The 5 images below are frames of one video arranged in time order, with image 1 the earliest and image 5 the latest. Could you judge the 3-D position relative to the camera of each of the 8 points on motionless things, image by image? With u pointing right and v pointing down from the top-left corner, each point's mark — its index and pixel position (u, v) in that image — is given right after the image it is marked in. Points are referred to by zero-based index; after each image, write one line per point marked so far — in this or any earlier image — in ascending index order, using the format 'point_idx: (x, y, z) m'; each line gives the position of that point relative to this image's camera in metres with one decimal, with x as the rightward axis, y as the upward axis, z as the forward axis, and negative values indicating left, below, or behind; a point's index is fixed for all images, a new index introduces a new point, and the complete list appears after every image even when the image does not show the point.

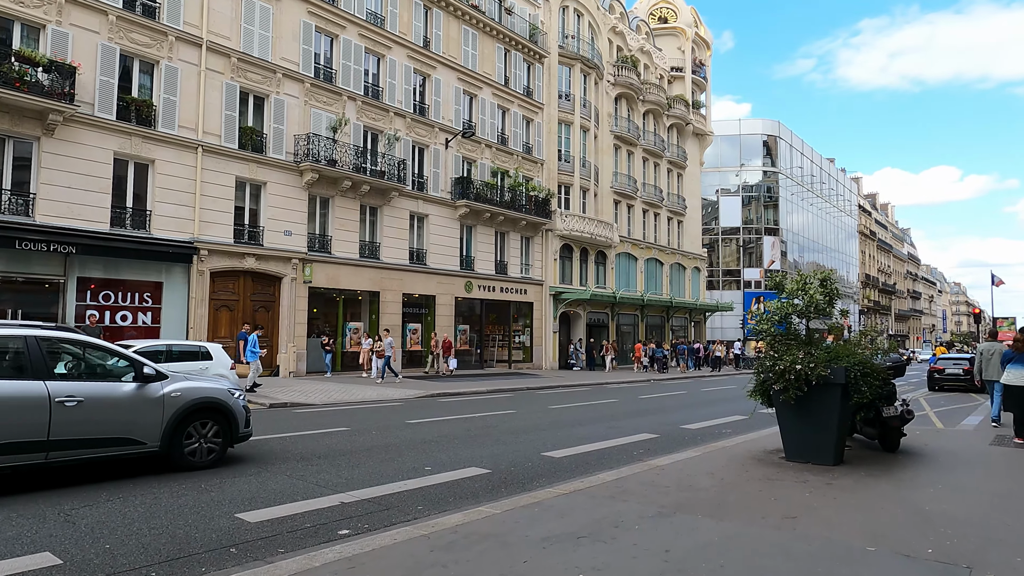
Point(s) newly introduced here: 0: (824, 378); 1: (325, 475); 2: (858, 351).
0: (+3.6, -1.0, +7.7) m
1: (-2.1, -2.1, +7.4) m
2: (+4.2, -0.8, +8.0) m
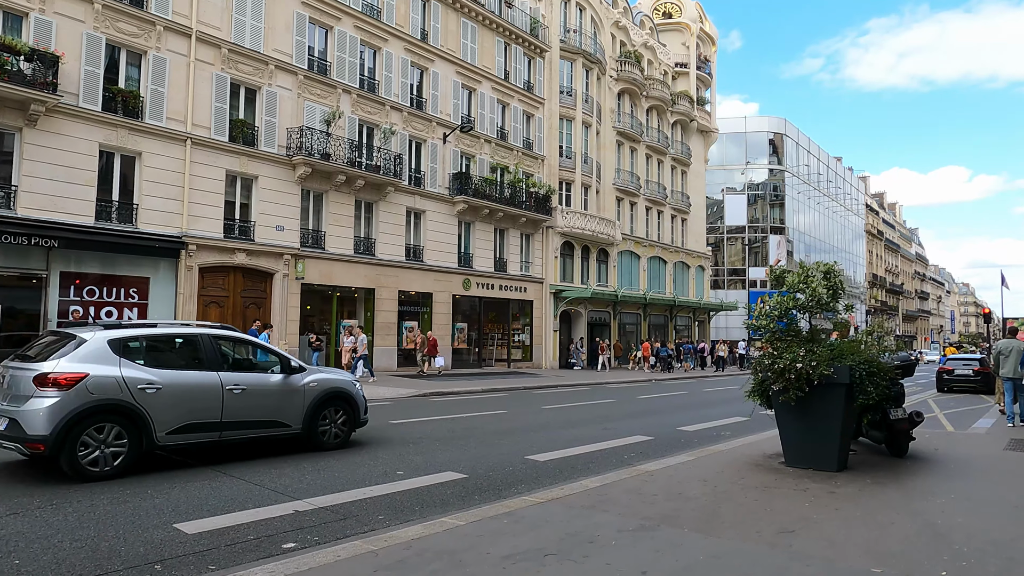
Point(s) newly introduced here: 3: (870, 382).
0: (+3.4, -1.0, +7.1) m
1: (-2.3, -2.0, +6.9) m
2: (+3.9, -0.7, +7.5) m
3: (+3.9, -1.0, +7.2) m
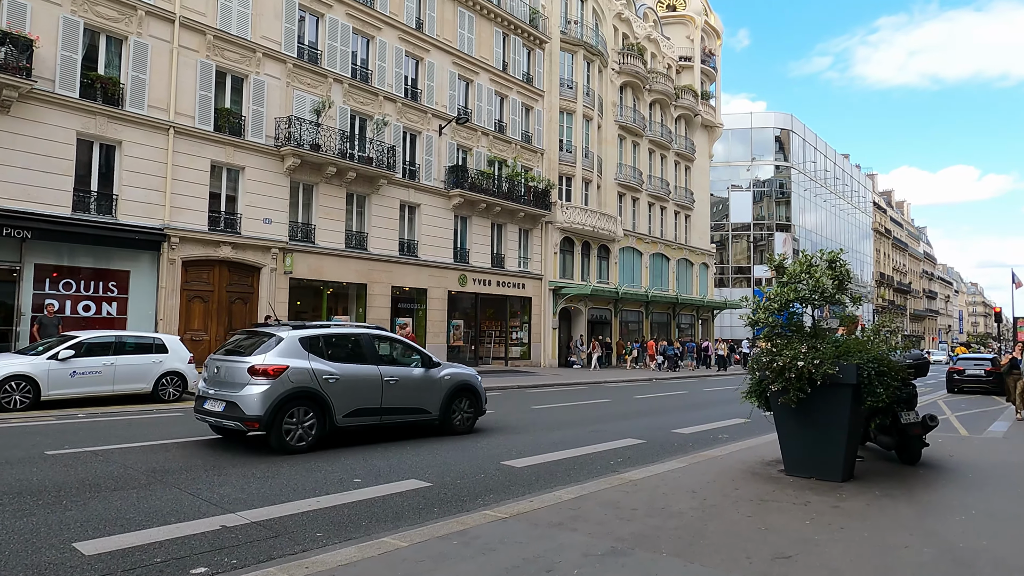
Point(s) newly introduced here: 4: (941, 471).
0: (+3.1, -0.9, +6.4) m
1: (-2.6, -1.8, +6.2) m
2: (+3.7, -0.6, +6.7) m
3: (+3.6, -0.9, +6.5) m
4: (+4.8, -2.0, +7.4) m
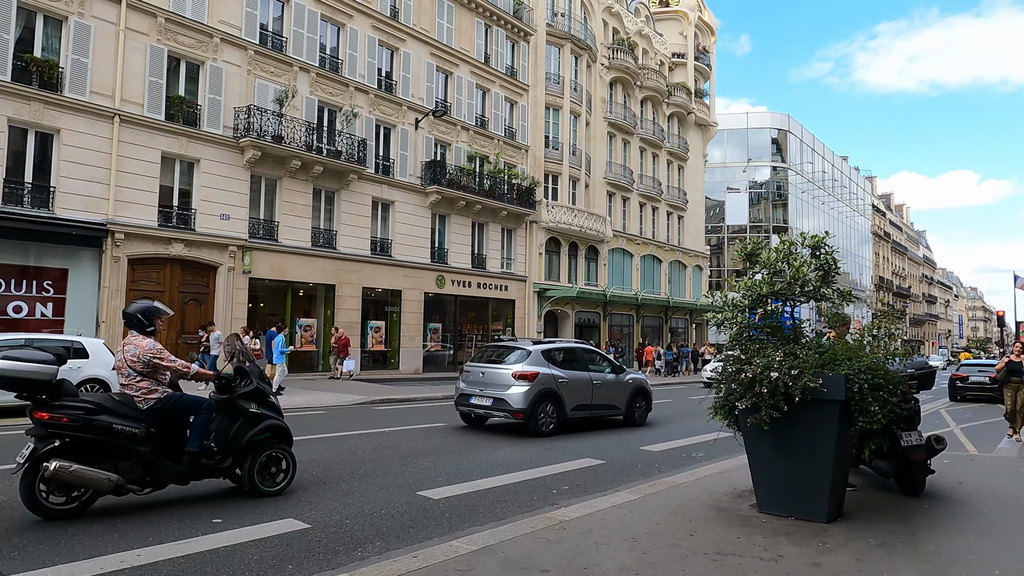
0: (+2.3, -0.8, +5.1) m
1: (-3.4, -1.8, +4.8) m
2: (+2.9, -0.5, +5.4) m
3: (+2.8, -0.9, +5.2) m
4: (+4.0, -2.0, +6.1) m
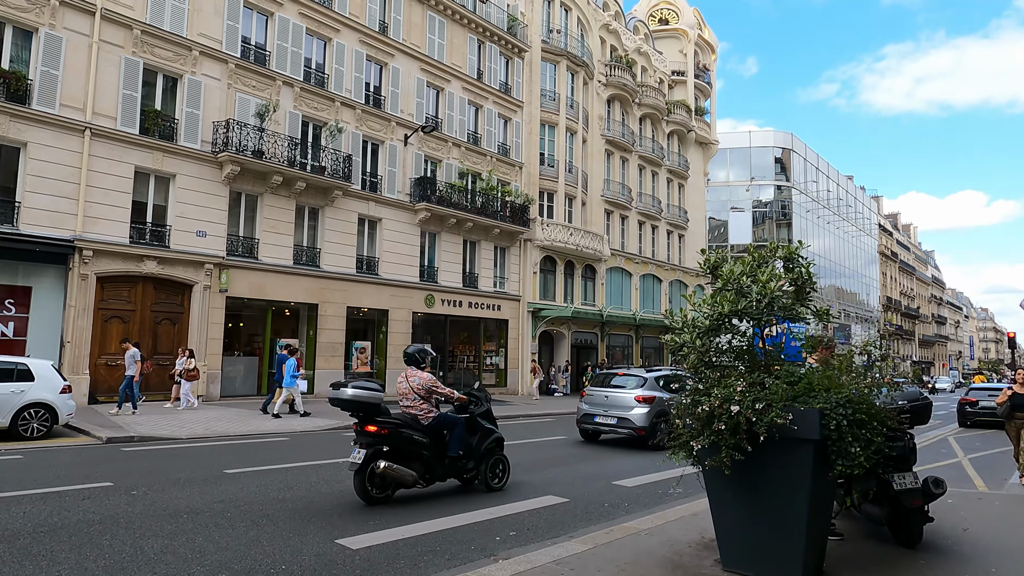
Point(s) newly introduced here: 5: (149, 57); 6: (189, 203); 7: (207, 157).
0: (+1.8, -0.9, +4.3) m
1: (-4.0, -1.9, +4.1) m
2: (+2.3, -0.6, +4.6) m
3: (+2.2, -1.0, +4.3) m
4: (+3.4, -2.1, +5.2) m
5: (-10.0, +6.3, +18.3) m
6: (-9.2, +2.4, +18.9) m
7: (-8.9, +3.8, +19.3) m
